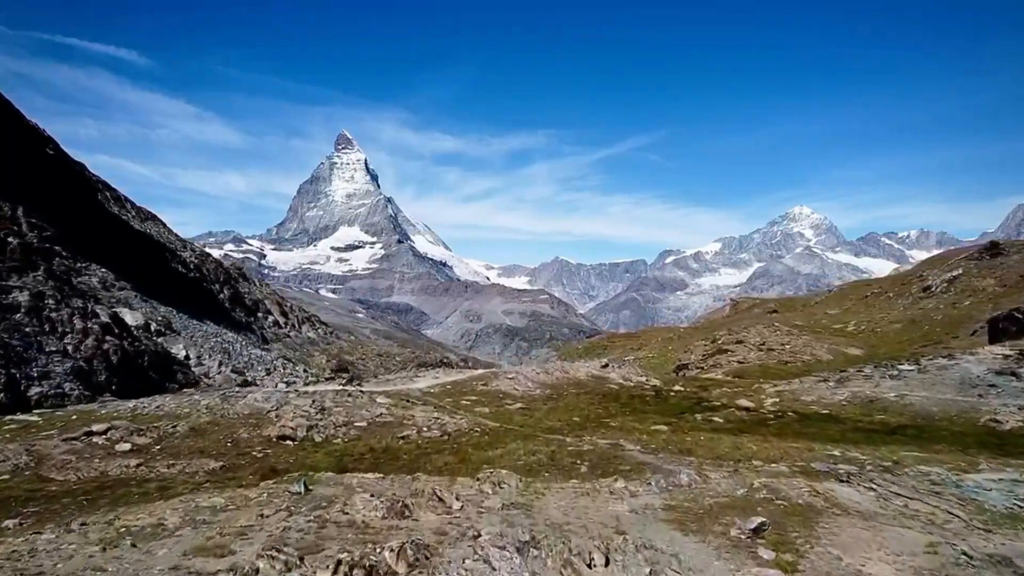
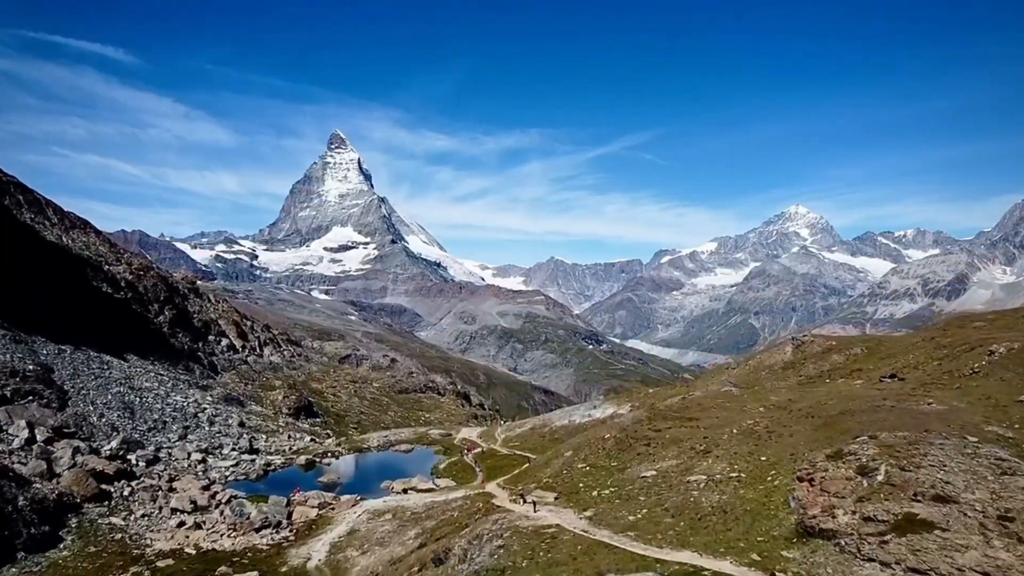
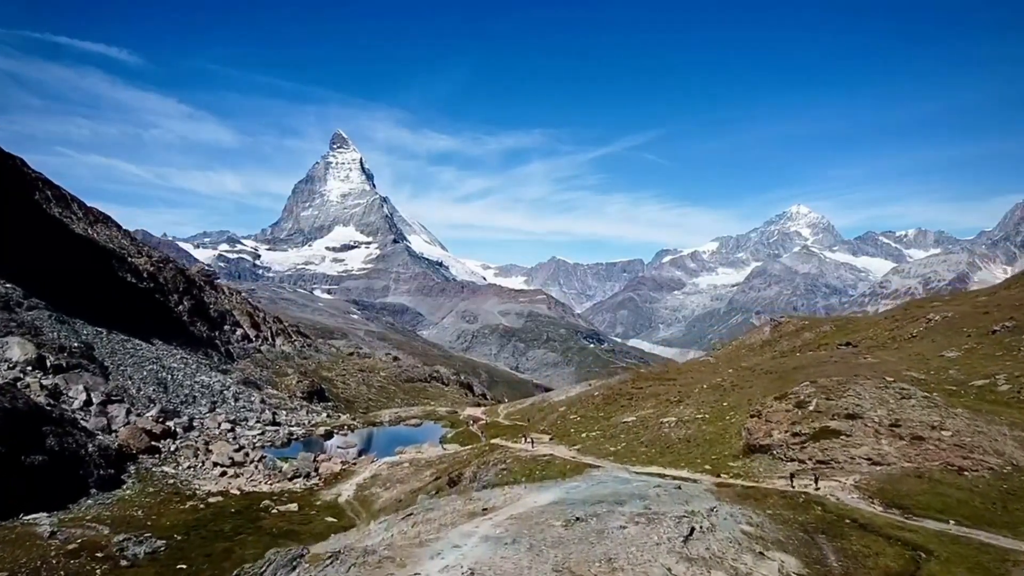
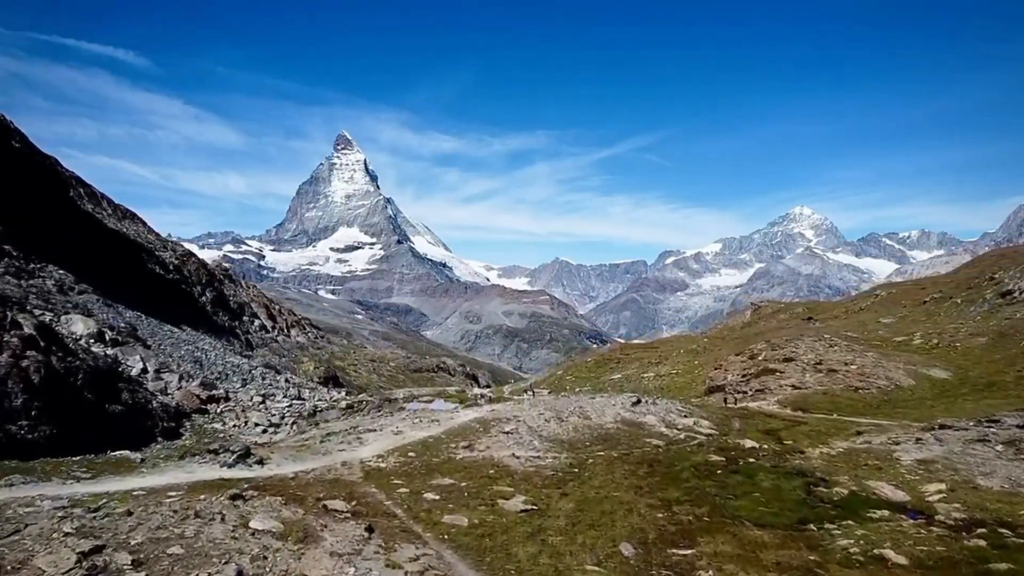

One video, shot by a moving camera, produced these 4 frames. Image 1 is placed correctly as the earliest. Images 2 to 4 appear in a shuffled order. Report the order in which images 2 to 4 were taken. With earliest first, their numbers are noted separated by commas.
4, 3, 2
